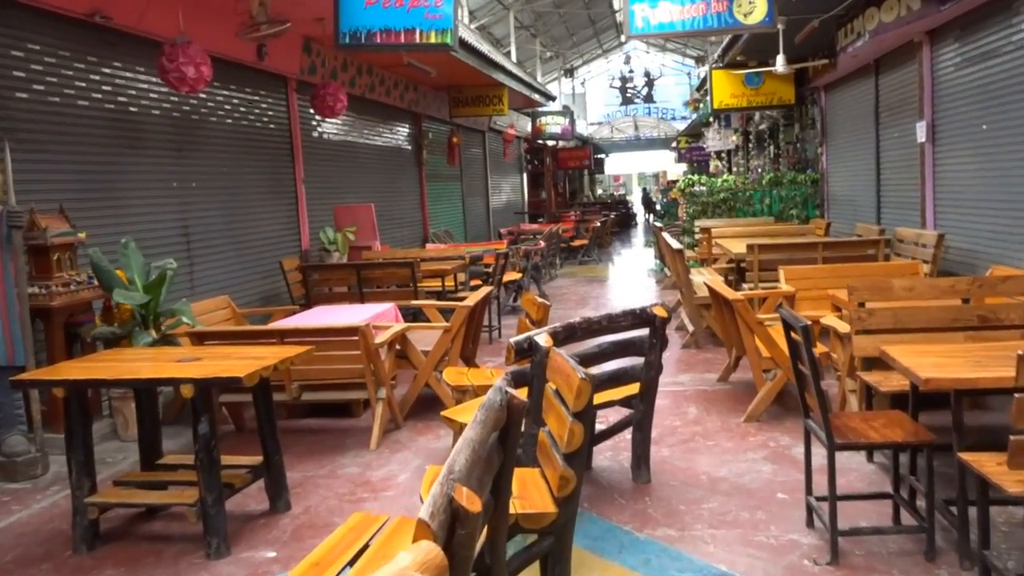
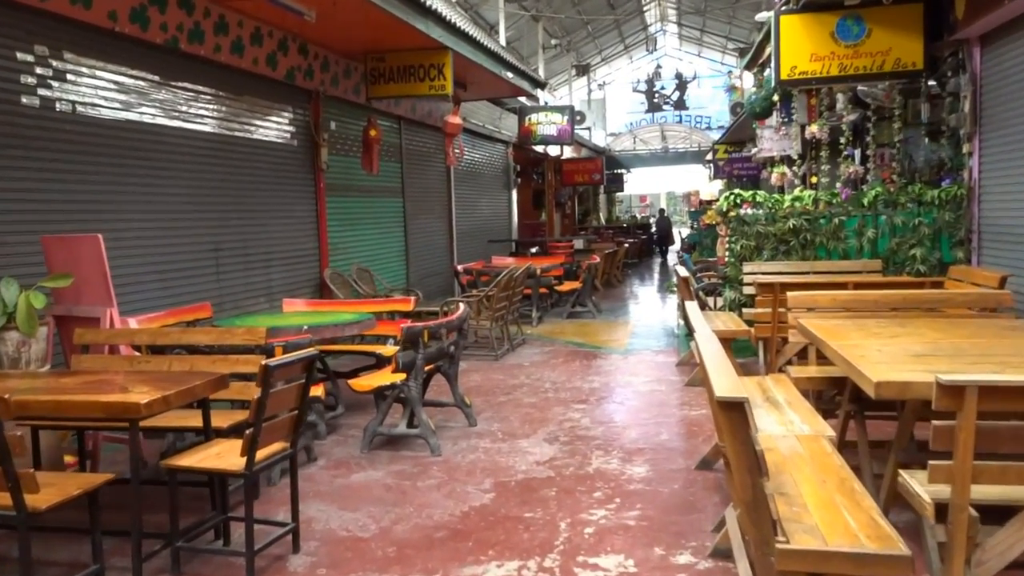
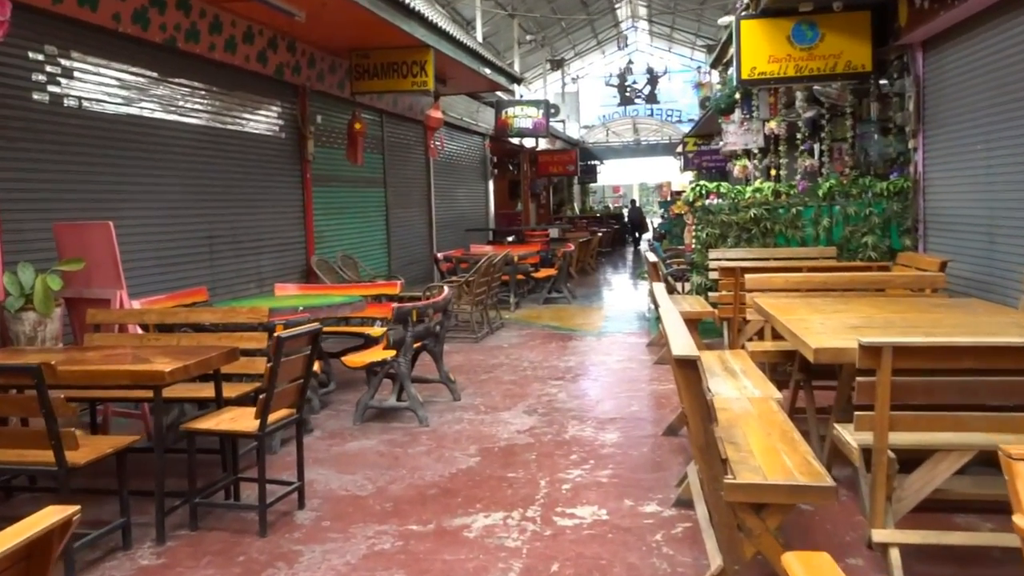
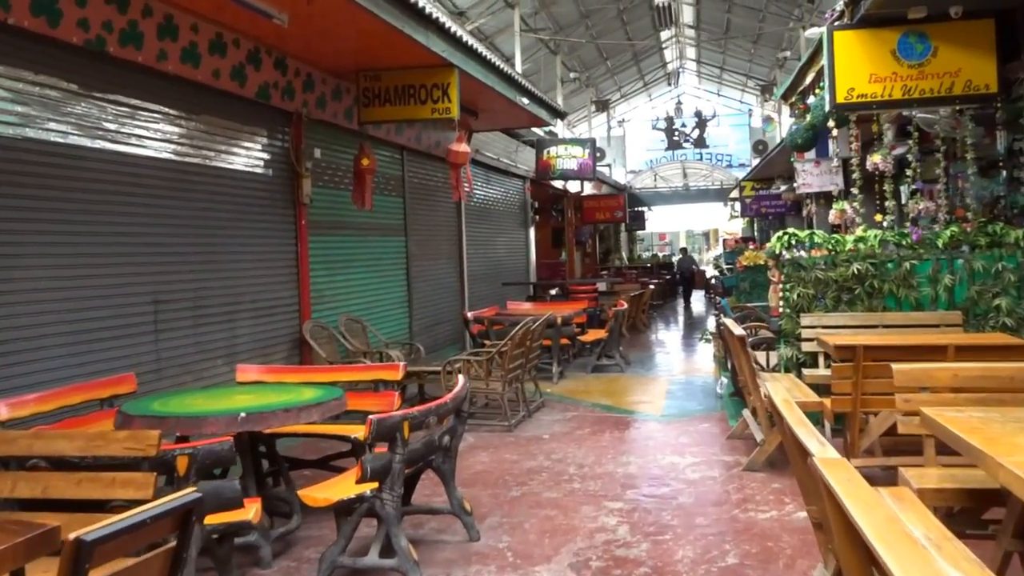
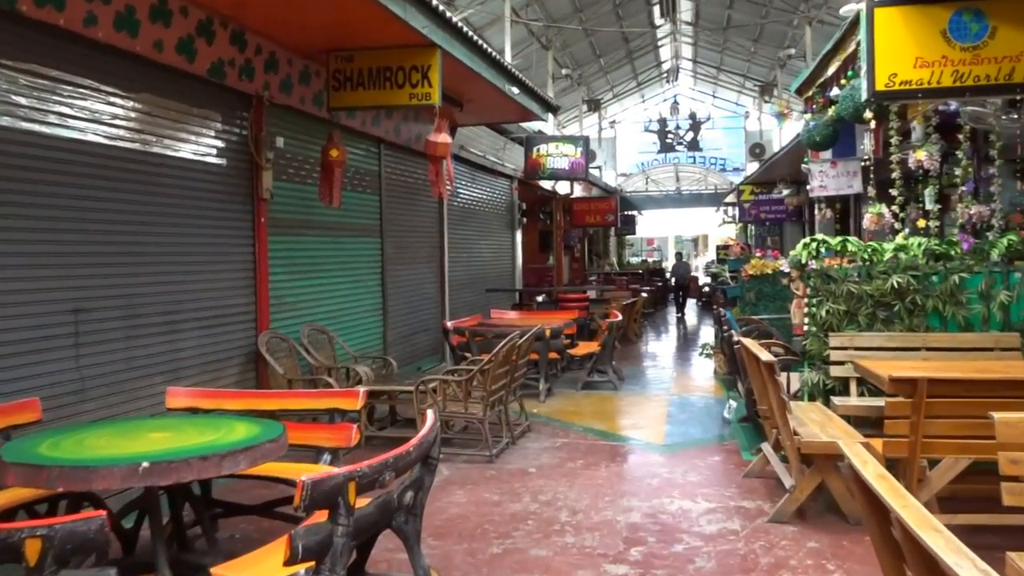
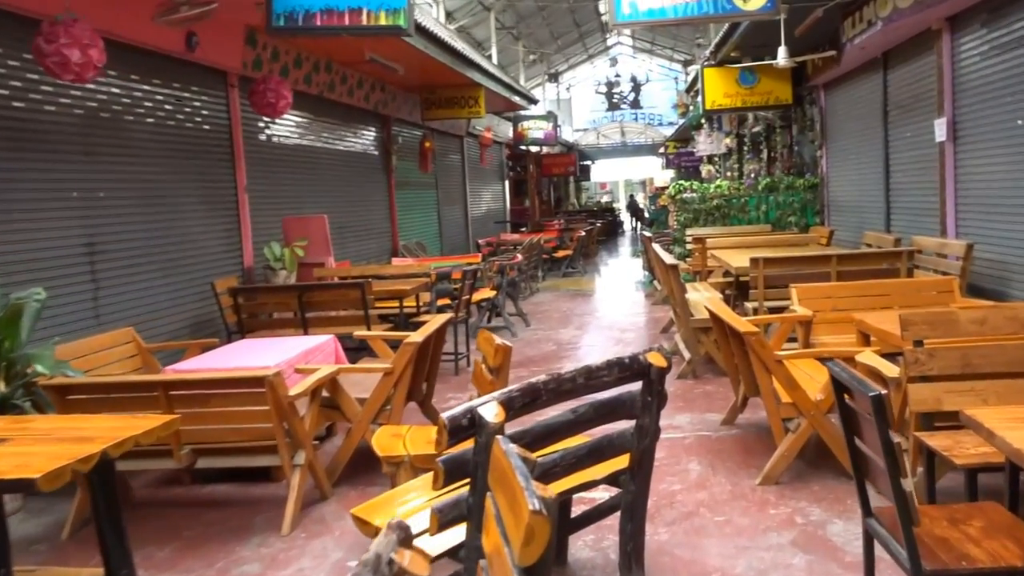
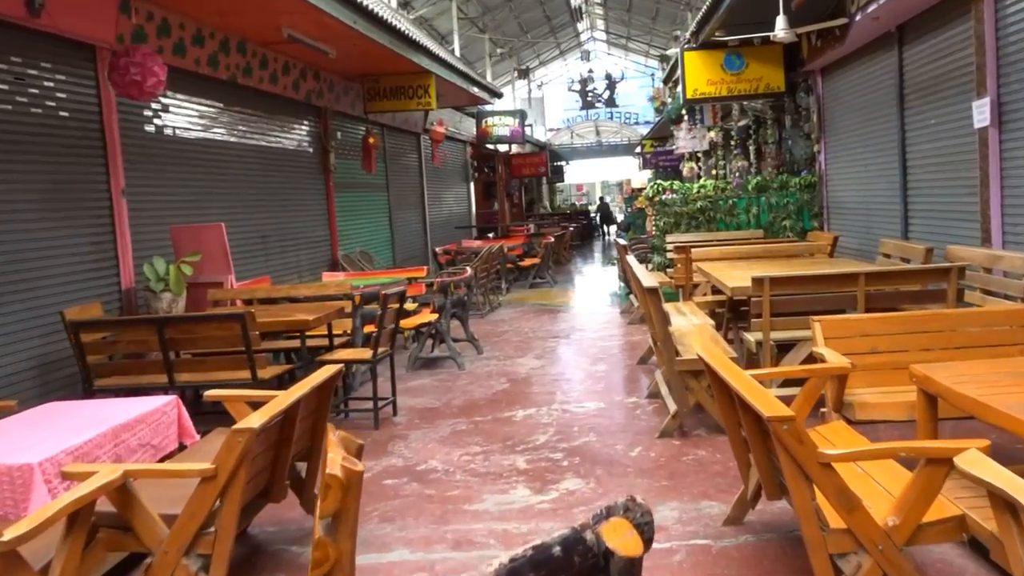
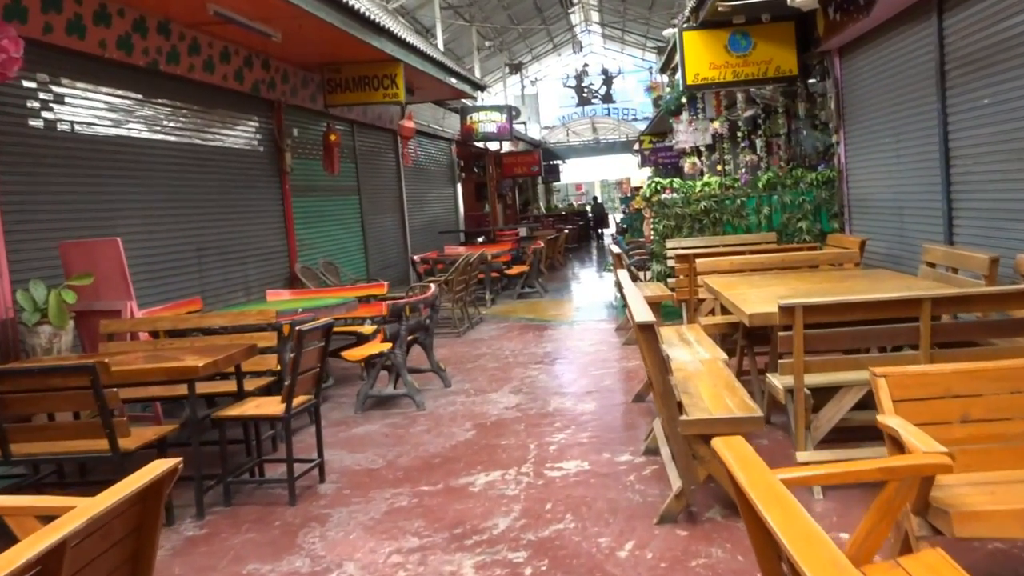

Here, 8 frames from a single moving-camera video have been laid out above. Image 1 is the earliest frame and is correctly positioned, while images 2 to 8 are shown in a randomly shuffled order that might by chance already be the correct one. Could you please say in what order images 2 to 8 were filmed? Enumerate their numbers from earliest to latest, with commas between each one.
6, 7, 8, 3, 2, 4, 5
